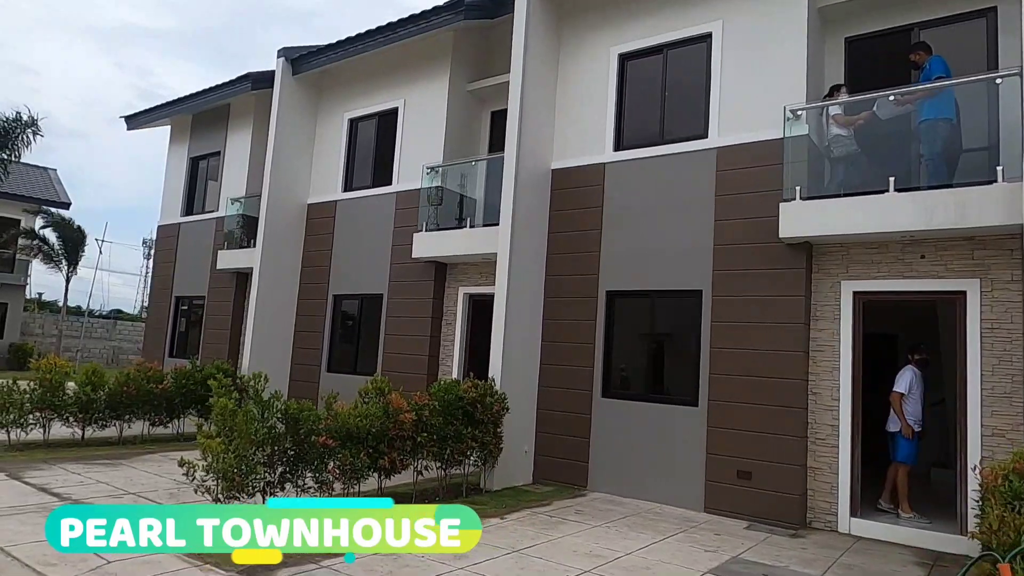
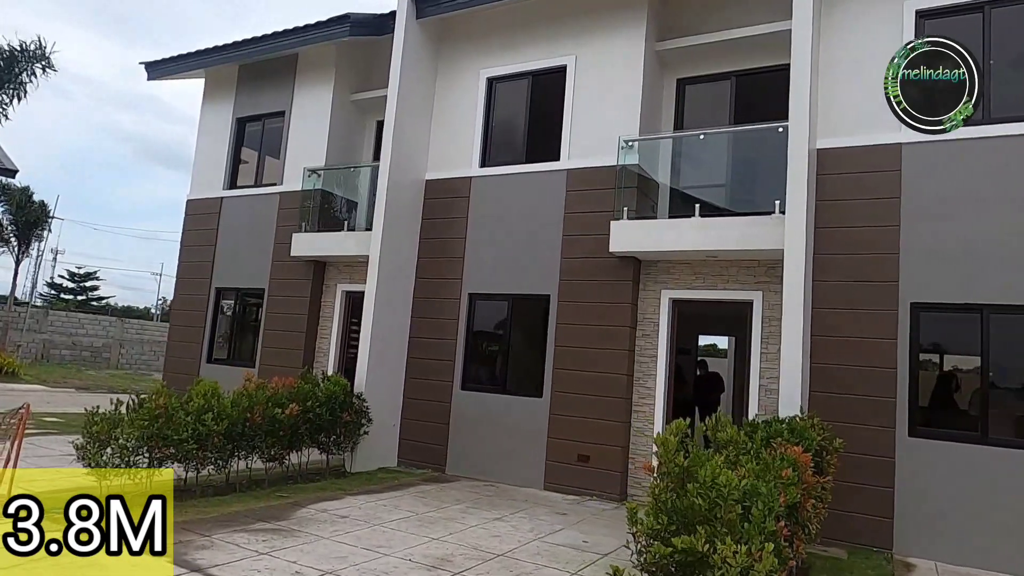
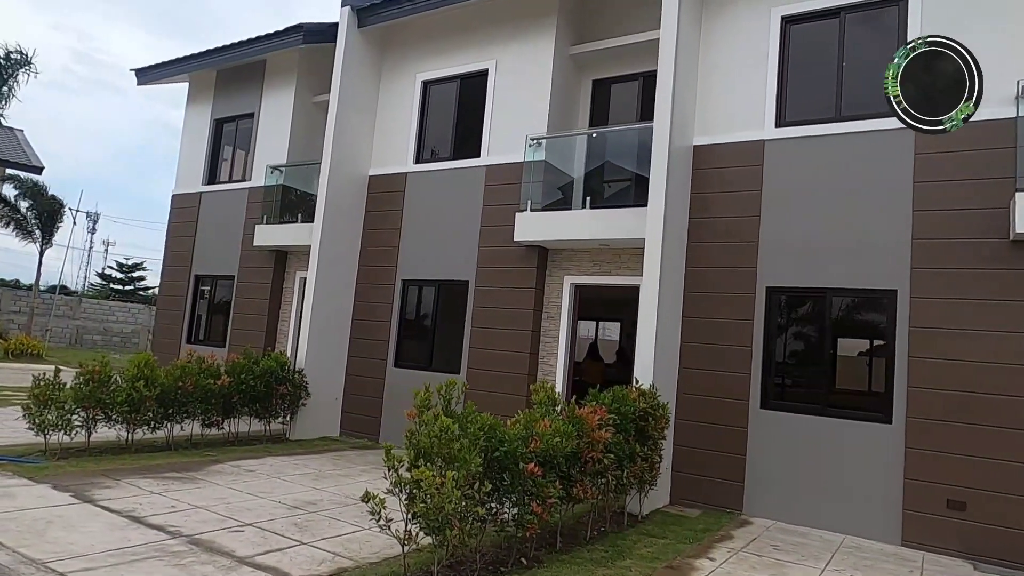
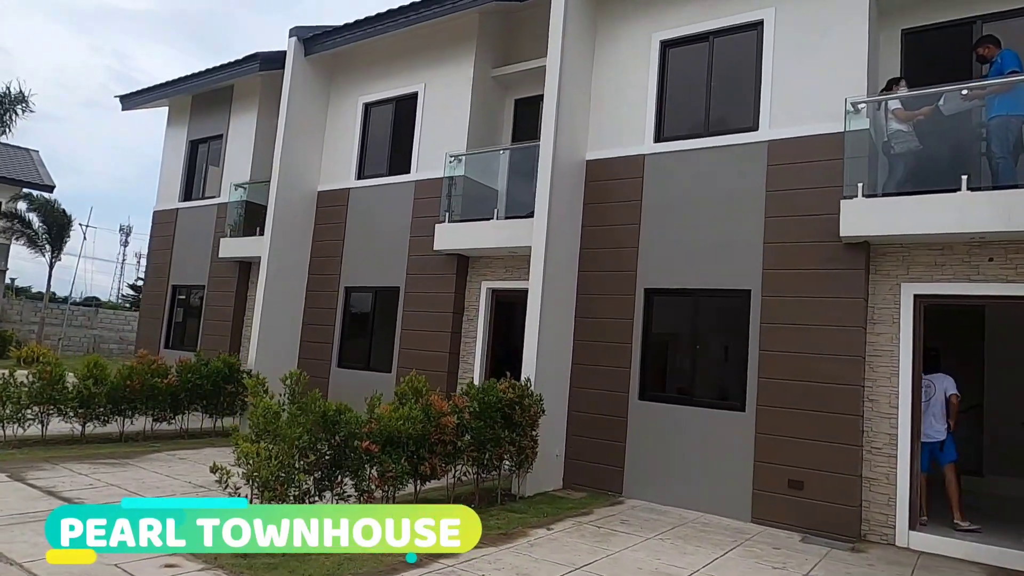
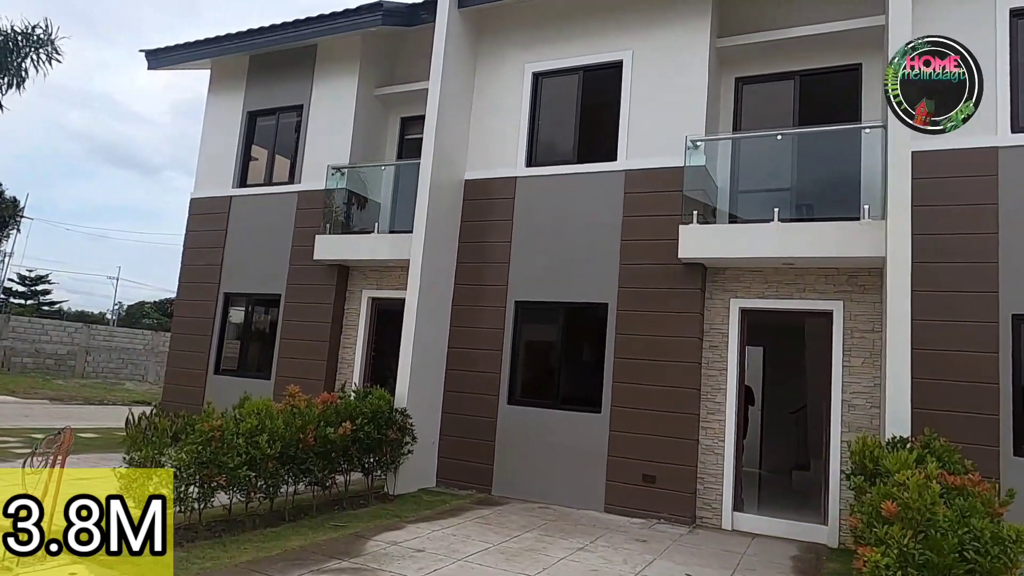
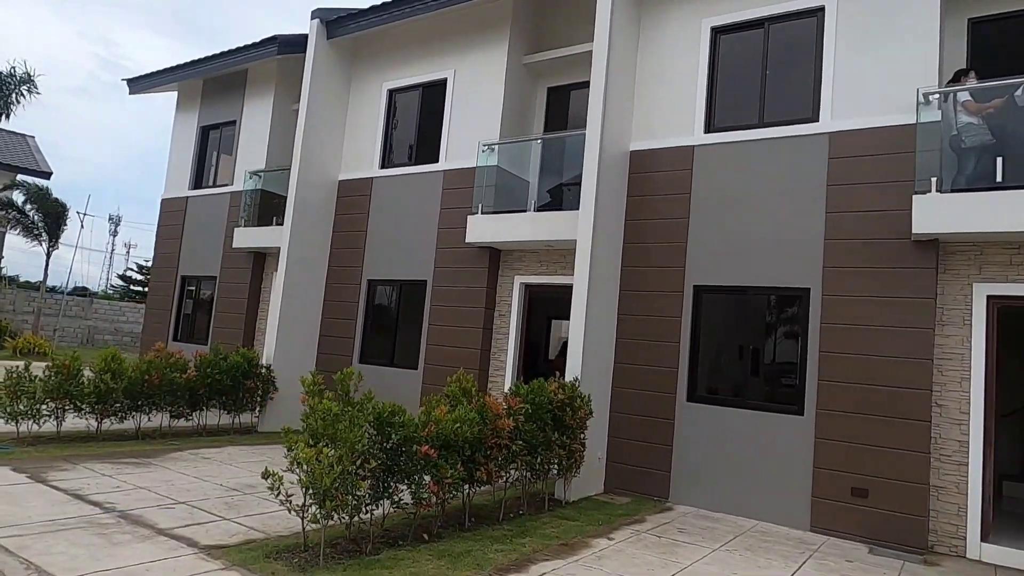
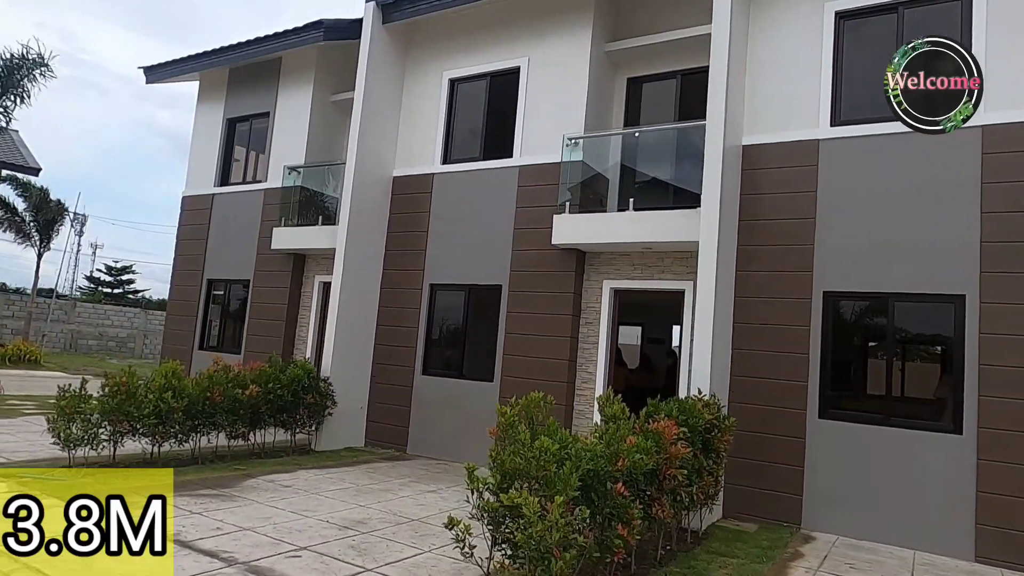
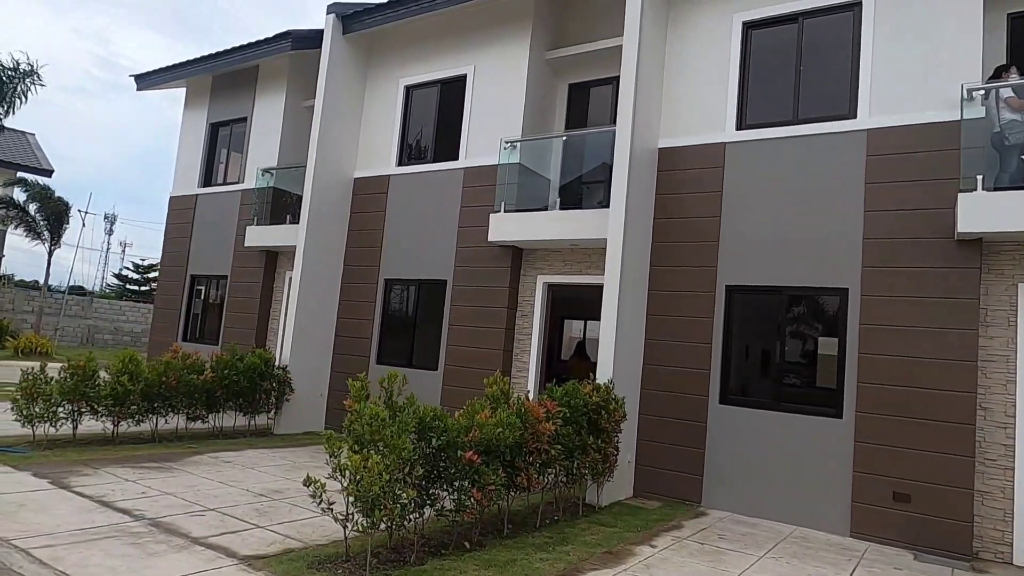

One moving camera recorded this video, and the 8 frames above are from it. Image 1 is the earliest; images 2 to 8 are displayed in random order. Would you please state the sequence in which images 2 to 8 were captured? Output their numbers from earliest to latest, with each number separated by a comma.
4, 6, 8, 3, 7, 2, 5
